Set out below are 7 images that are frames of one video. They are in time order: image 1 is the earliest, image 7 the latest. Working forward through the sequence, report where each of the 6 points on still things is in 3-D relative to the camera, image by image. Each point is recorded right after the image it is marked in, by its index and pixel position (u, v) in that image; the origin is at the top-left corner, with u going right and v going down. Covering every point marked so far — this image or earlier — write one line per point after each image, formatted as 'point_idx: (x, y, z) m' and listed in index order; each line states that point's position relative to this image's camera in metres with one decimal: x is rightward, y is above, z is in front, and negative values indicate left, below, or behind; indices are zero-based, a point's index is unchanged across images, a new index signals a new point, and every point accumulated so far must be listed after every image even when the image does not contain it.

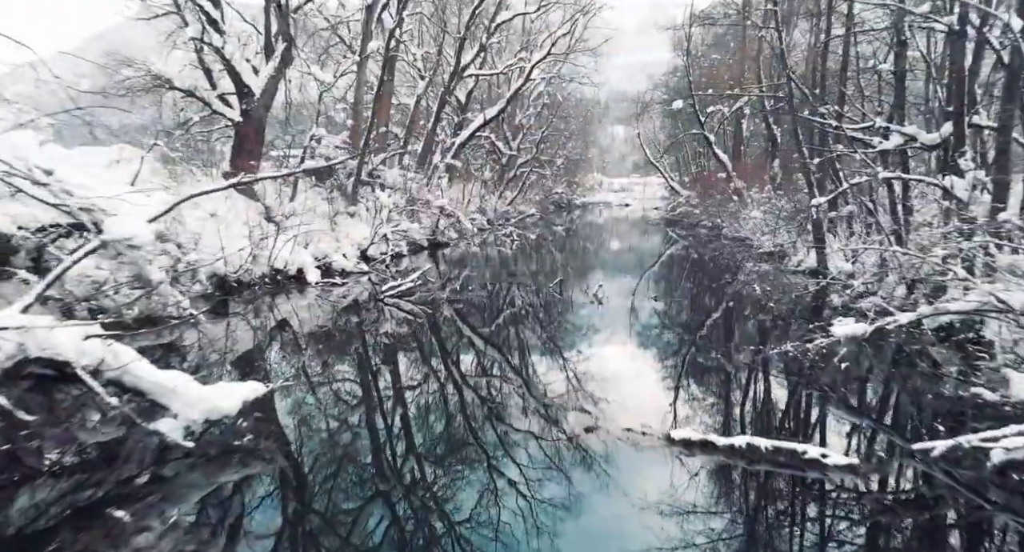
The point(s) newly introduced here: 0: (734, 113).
0: (+6.8, +4.9, +18.3) m
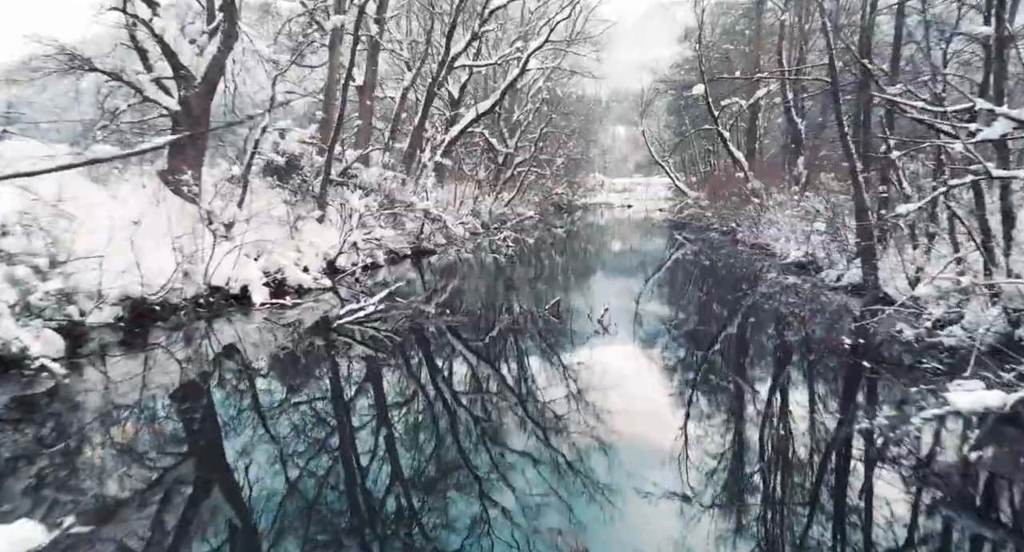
0: (+6.7, +4.7, +16.8) m
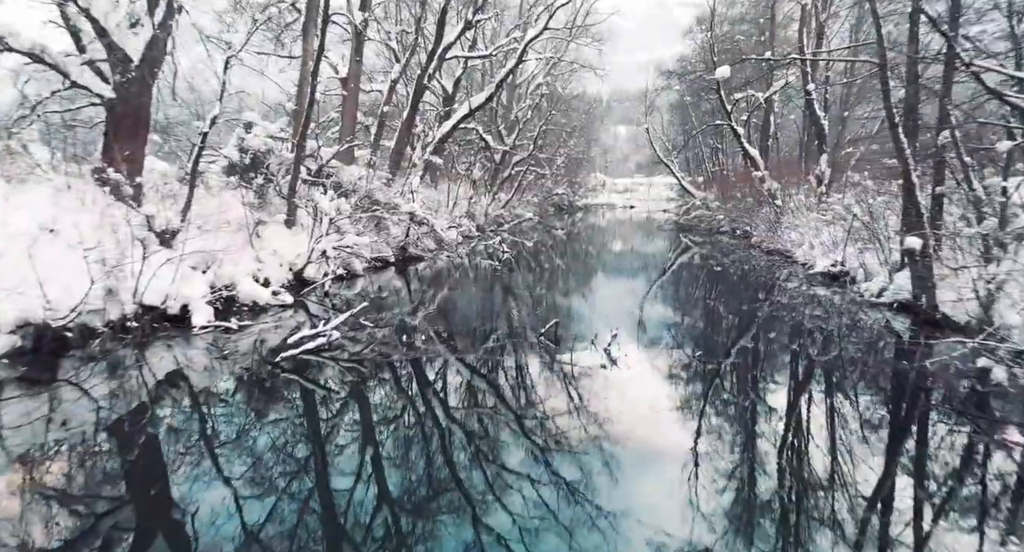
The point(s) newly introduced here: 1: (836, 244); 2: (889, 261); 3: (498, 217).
0: (+6.6, +4.5, +15.6) m
1: (+6.0, +0.6, +11.1) m
2: (+5.9, +0.2, +9.3) m
3: (-0.4, +2.0, +19.9) m
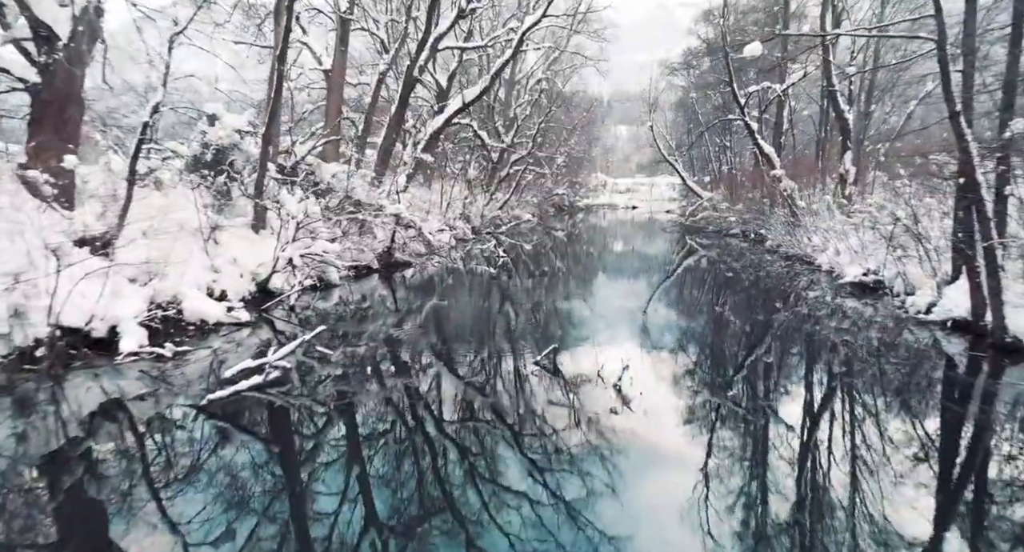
0: (+6.5, +4.4, +14.7) m
1: (+5.9, +0.5, +10.1) m
2: (+5.8, +0.1, +8.4) m
3: (-0.5, +1.8, +19.0) m
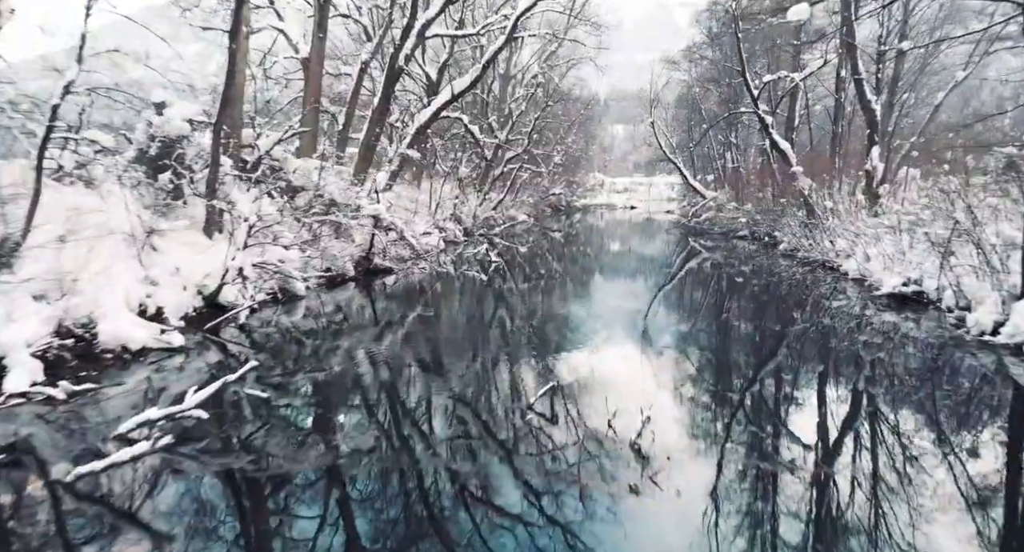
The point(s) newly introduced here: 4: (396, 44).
0: (+6.4, +4.3, +13.7) m
1: (+5.8, +0.3, +9.1) m
2: (+5.7, 0.0, +7.4) m
3: (-0.7, +1.7, +17.9) m
4: (-2.3, +4.6, +11.9) m
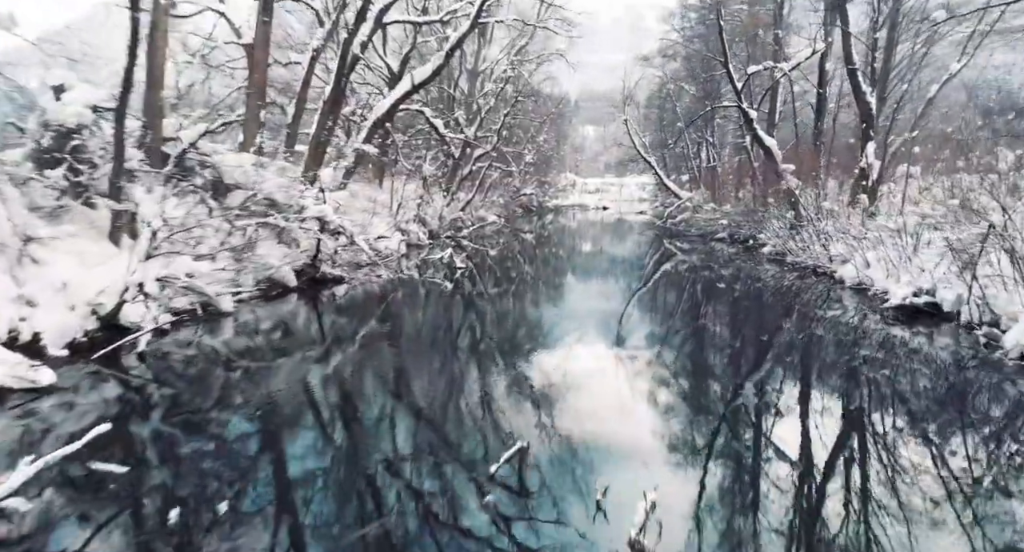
0: (+5.7, +4.2, +13.0) m
1: (+5.3, +0.2, +8.4) m
2: (+5.3, -0.1, +6.7) m
3: (-1.6, +1.6, +16.9) m
4: (-2.9, +4.5, +10.9) m
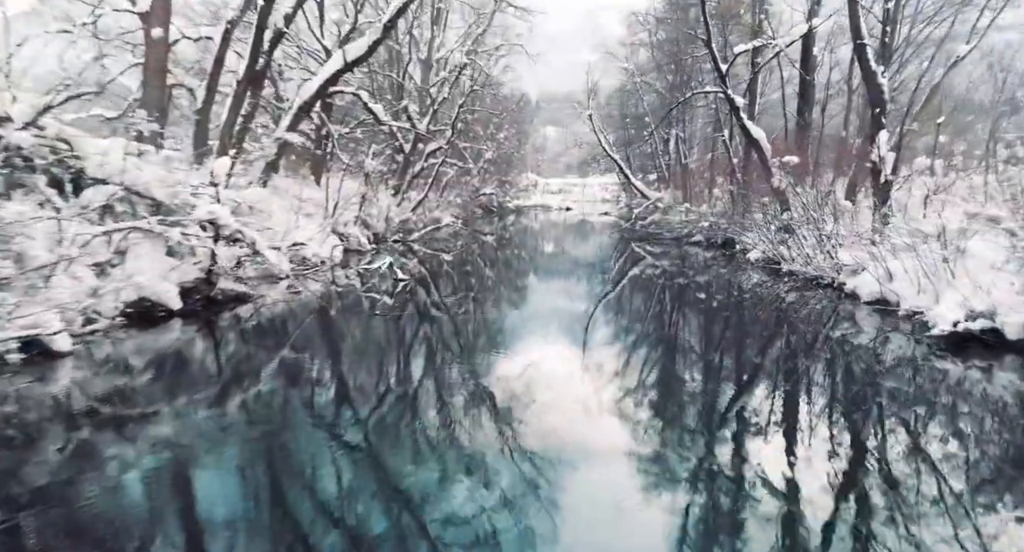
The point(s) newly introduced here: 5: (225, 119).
0: (+4.8, +4.0, +11.8) m
1: (+4.7, +0.1, +7.2) m
2: (+4.8, -0.3, +5.4) m
3: (-2.7, +1.4, +15.3) m
4: (-3.7, +4.3, +9.1) m
5: (-4.1, +2.2, +8.7) m
